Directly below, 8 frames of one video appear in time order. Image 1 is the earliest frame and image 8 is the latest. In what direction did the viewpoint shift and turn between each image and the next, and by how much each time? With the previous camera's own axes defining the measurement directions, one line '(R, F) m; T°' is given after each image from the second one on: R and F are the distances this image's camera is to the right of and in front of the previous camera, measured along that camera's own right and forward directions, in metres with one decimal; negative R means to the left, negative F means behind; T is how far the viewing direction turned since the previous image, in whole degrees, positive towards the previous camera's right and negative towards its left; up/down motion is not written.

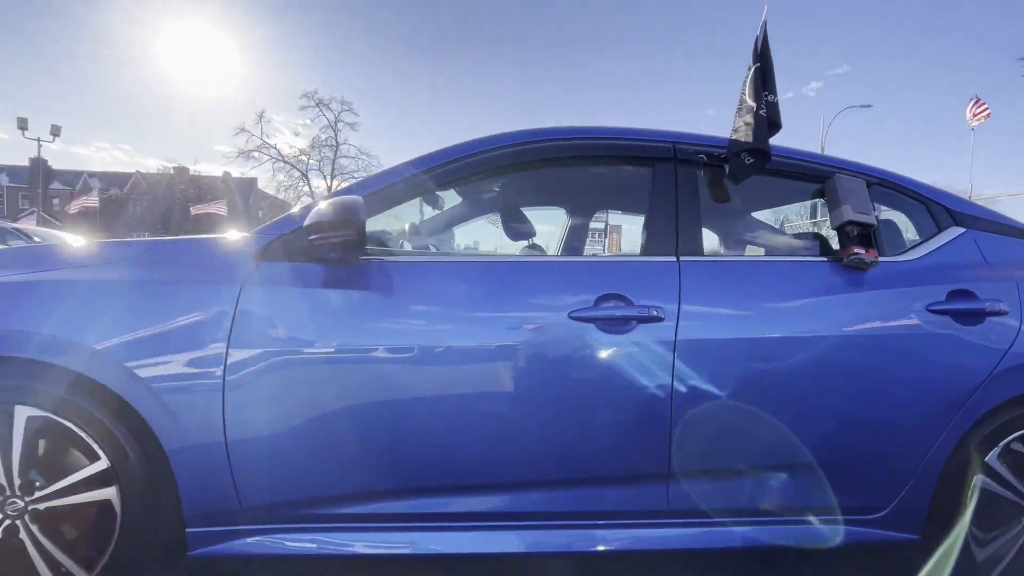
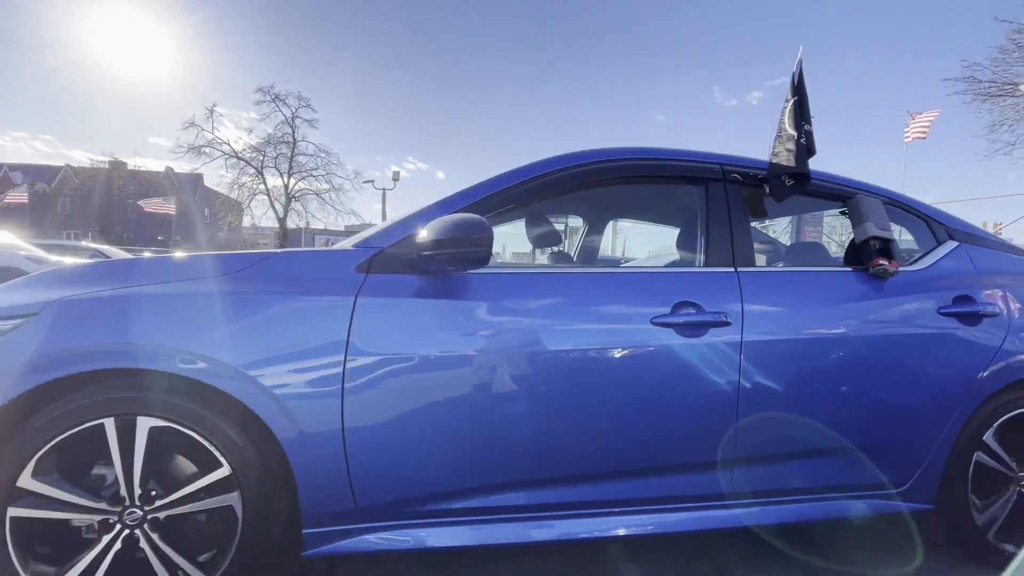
(-0.6, -0.1) m; +5°
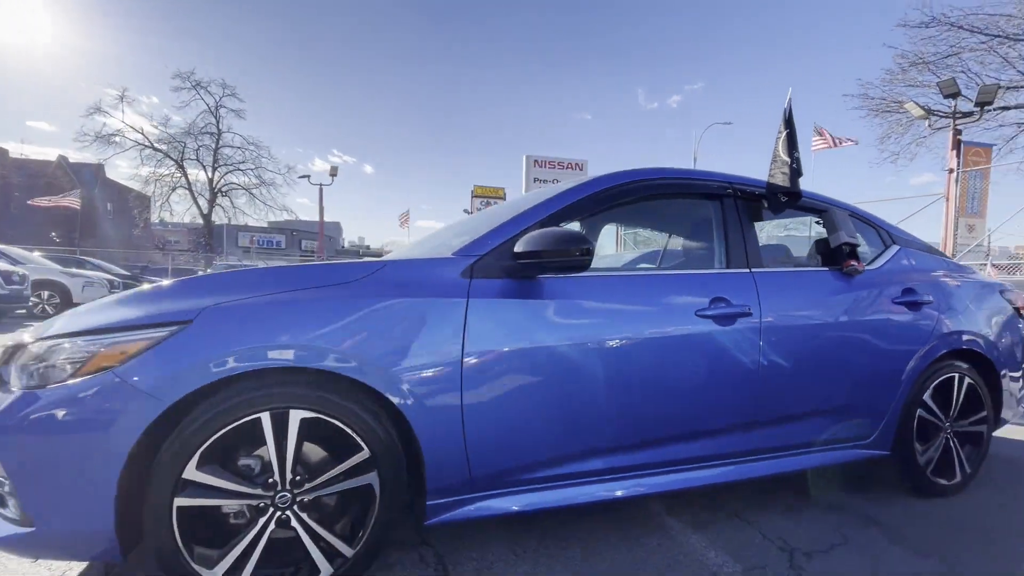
(-0.7, -0.3) m; +8°
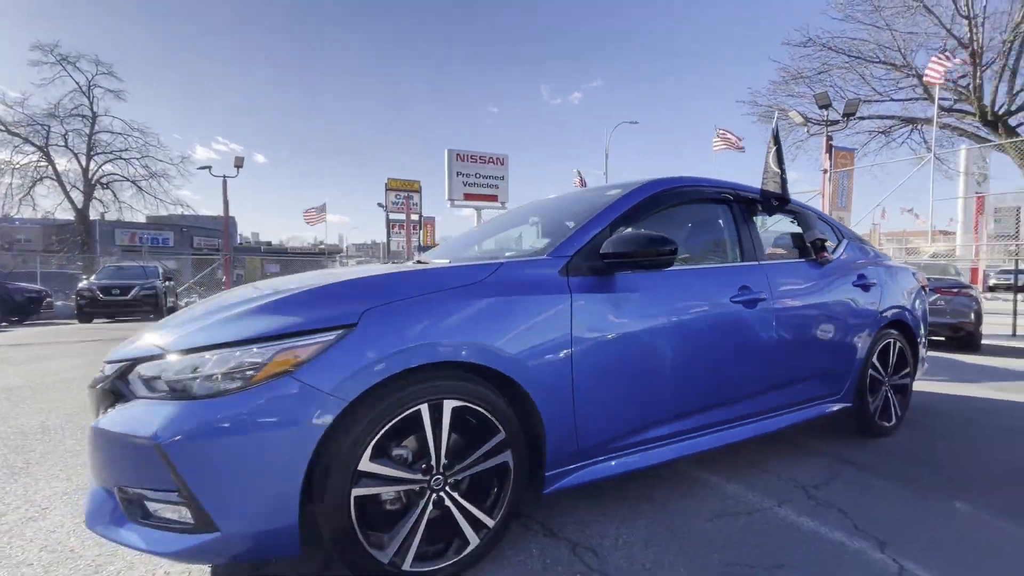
(-1.0, -0.2) m; +11°
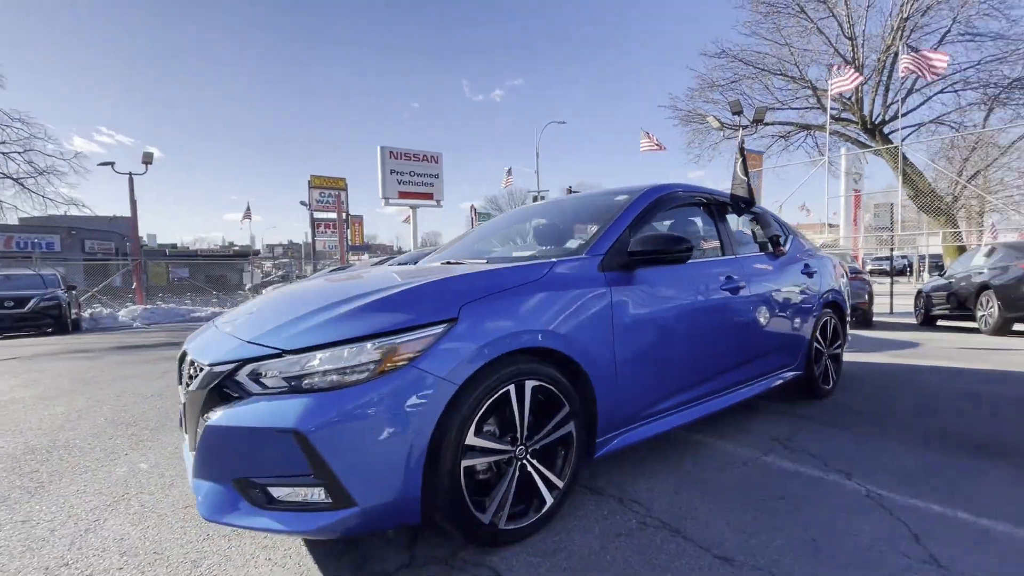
(-0.7, -0.3) m; +9°
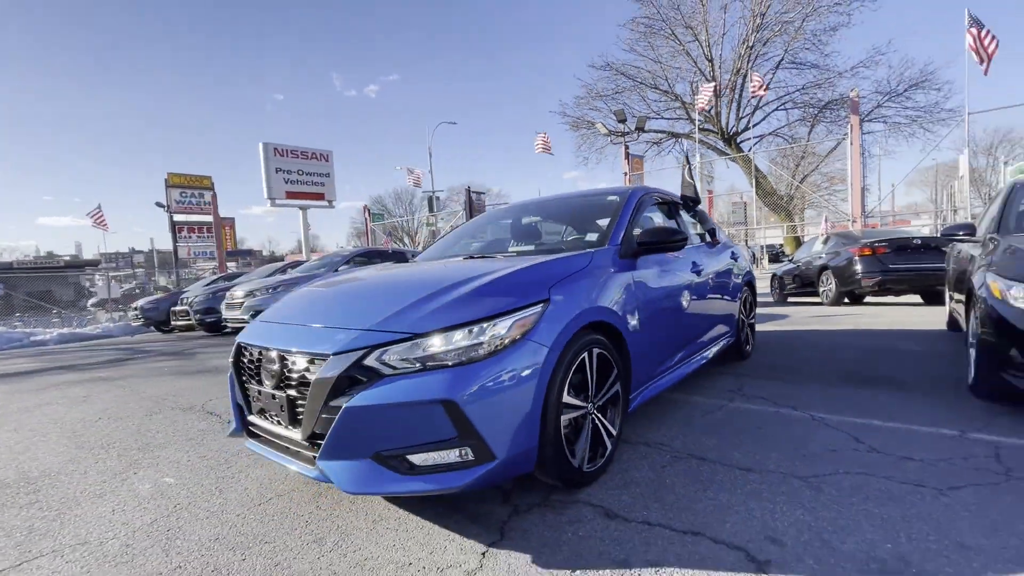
(-1.1, -0.3) m; +13°
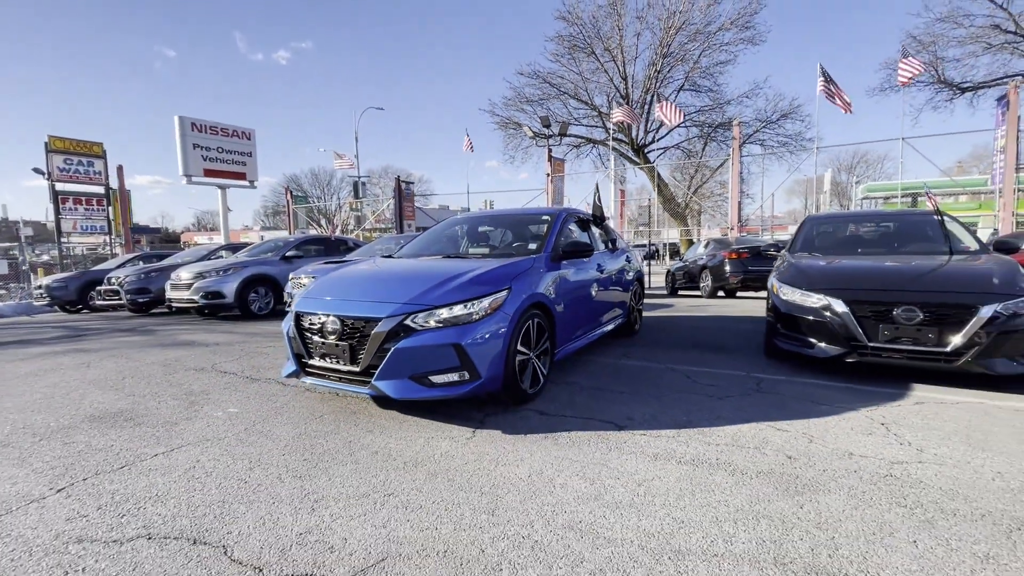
(-0.6, -1.8) m; +10°
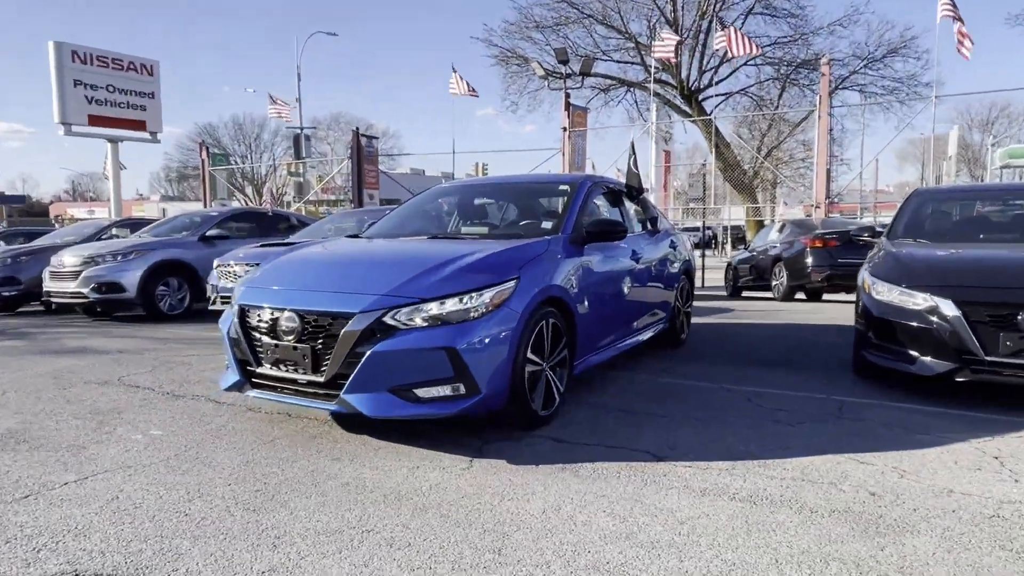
(+0.2, +1.0) m; -4°
